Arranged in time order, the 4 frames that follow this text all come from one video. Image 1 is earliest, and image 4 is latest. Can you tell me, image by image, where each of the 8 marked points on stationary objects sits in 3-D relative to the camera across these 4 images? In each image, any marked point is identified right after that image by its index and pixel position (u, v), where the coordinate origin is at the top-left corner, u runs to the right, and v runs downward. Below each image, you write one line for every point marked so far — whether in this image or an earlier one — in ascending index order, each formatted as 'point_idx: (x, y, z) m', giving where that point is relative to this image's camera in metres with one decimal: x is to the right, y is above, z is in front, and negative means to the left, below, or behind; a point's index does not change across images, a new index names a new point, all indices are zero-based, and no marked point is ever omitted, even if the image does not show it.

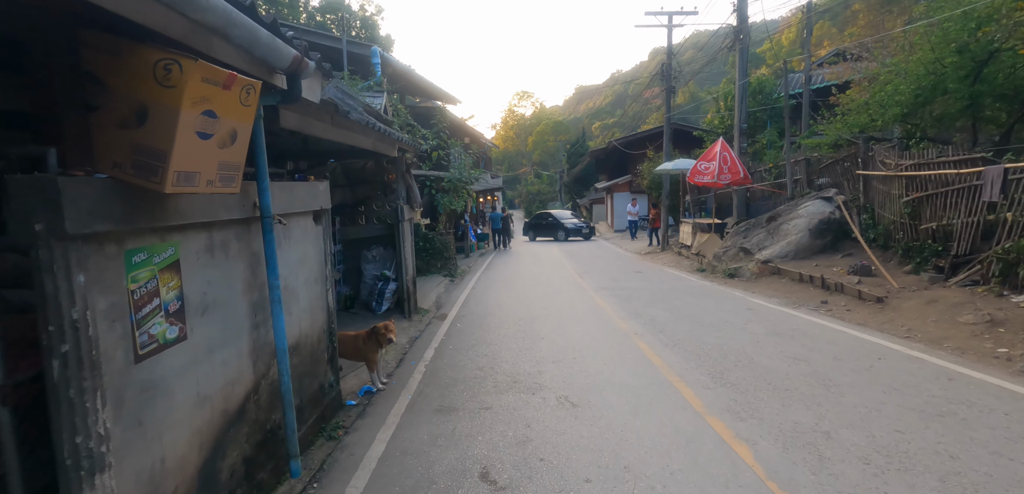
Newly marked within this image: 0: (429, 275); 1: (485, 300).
0: (-2.2, -0.8, +13.1) m
1: (-0.6, -1.1, +10.0) m
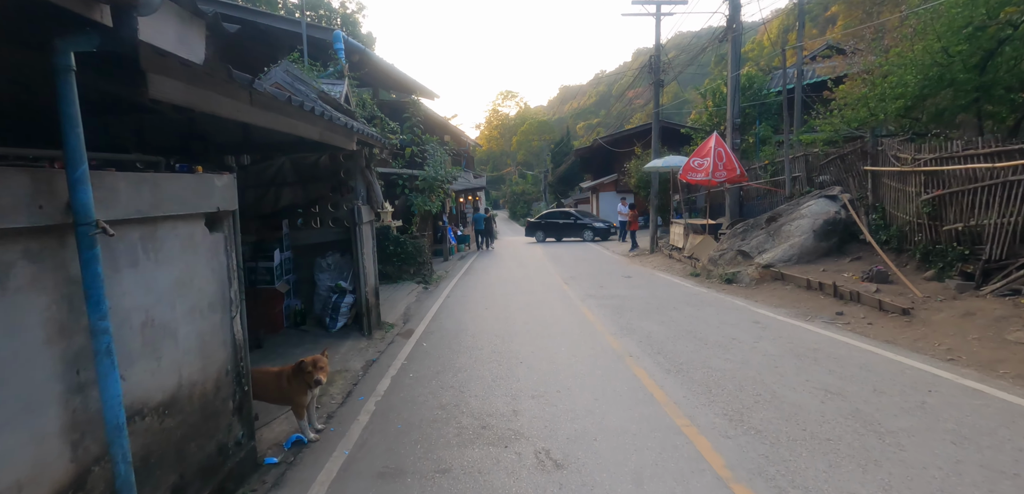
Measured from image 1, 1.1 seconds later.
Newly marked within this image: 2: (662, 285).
0: (-2.7, -0.9, +12.0) m
1: (-1.0, -1.2, +8.9) m
2: (+3.3, -0.8, +10.7) m
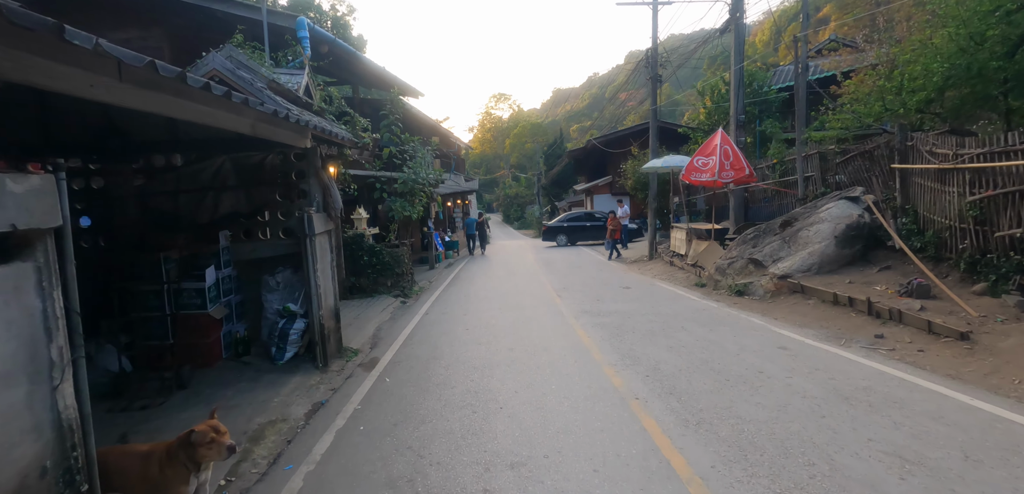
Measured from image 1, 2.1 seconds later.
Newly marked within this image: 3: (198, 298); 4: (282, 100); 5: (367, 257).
0: (-3.0, -1.1, +10.8) m
1: (-1.2, -1.4, +7.8) m
2: (+3.0, -1.0, +9.7) m
3: (-3.6, -0.6, +5.7) m
4: (-3.2, +2.1, +6.9) m
5: (-3.2, -0.2, +10.9) m
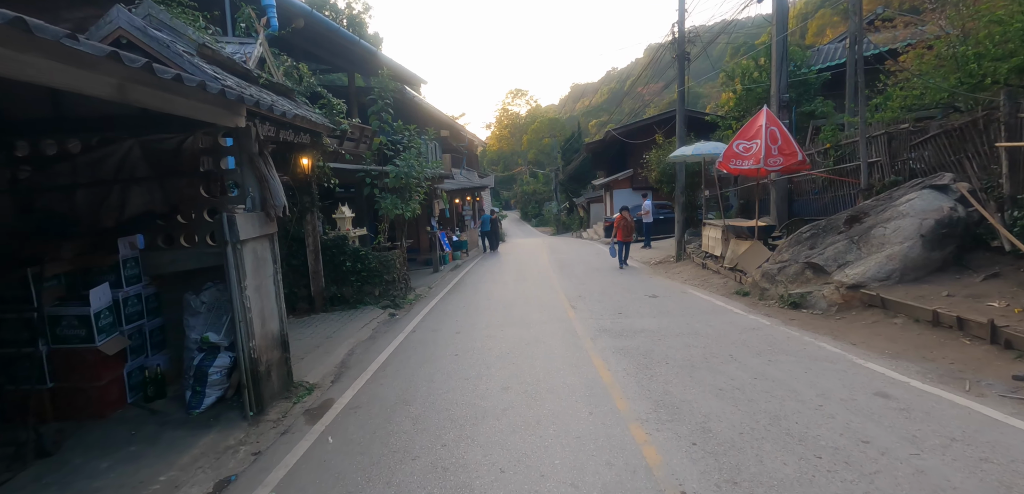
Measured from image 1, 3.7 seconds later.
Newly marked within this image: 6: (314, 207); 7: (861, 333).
0: (-2.9, -1.2, +9.4) m
1: (-1.2, -1.4, +6.2) m
2: (+3.1, -1.0, +8.0) m
3: (-3.7, -0.7, +4.2) m
4: (-3.3, +2.0, +5.4) m
5: (-3.1, -0.3, +9.4) m
6: (-3.7, +0.7, +9.0) m
7: (+4.3, -1.0, +6.0) m
